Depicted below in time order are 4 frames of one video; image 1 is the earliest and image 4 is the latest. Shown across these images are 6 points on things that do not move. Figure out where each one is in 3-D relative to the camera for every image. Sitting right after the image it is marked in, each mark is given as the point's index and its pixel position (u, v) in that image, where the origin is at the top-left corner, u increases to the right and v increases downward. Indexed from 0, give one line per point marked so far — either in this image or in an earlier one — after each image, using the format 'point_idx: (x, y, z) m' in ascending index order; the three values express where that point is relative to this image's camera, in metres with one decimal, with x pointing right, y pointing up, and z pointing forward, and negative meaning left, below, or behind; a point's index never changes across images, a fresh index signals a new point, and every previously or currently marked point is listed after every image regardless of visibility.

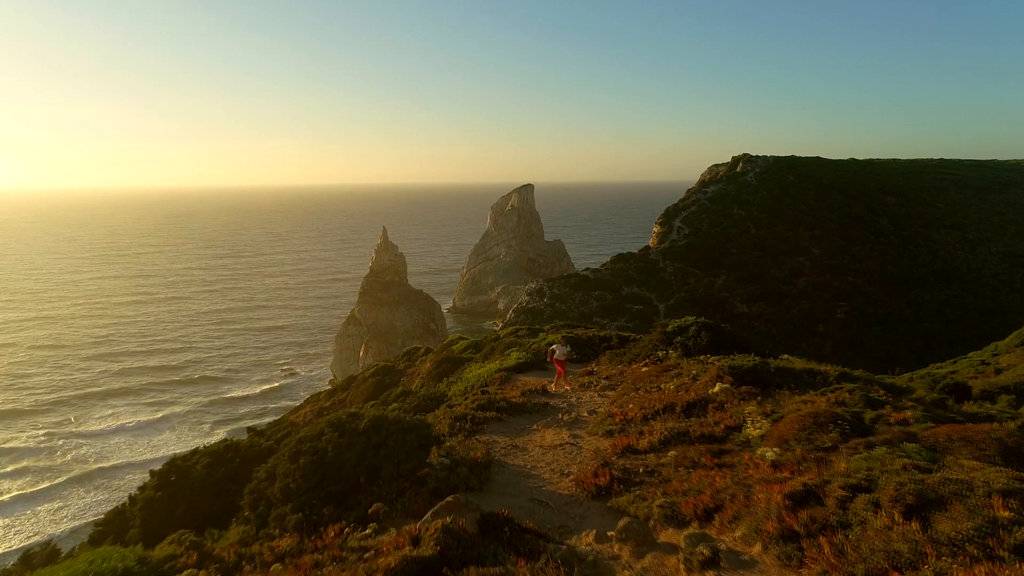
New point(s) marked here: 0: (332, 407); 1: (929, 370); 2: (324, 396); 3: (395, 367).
0: (-6.1, -4.1, +17.1) m
1: (+13.6, -2.8, +16.5) m
2: (-7.1, -4.1, +19.0) m
3: (-4.3, -2.9, +18.1) m
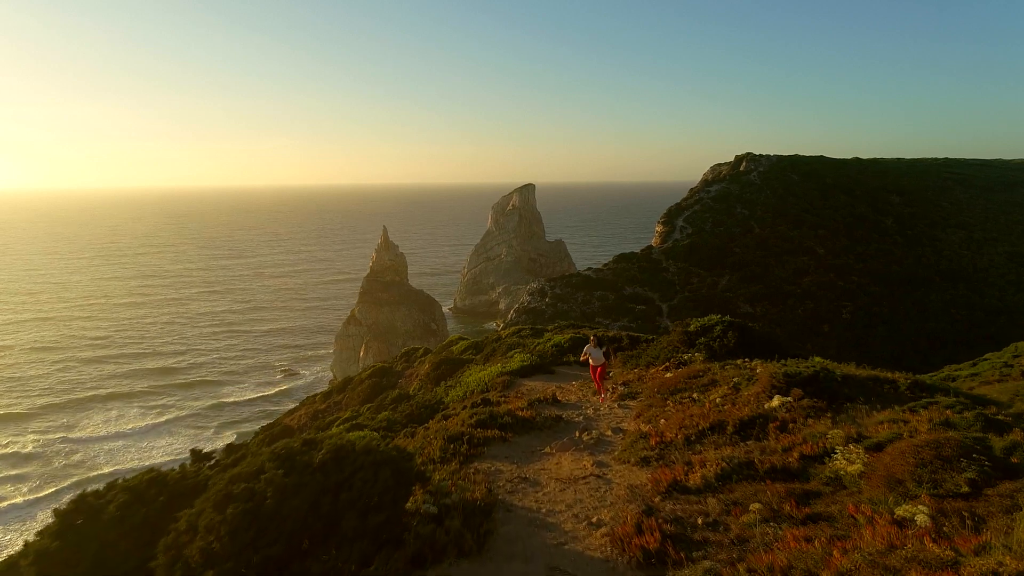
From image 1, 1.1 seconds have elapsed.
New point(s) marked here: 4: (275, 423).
0: (-6.1, -4.1, +16.5) m
1: (+13.7, -2.7, +15.8) m
2: (-7.1, -4.0, +18.5) m
3: (-4.2, -2.8, +17.6) m
4: (-8.3, -4.7, +17.5) m
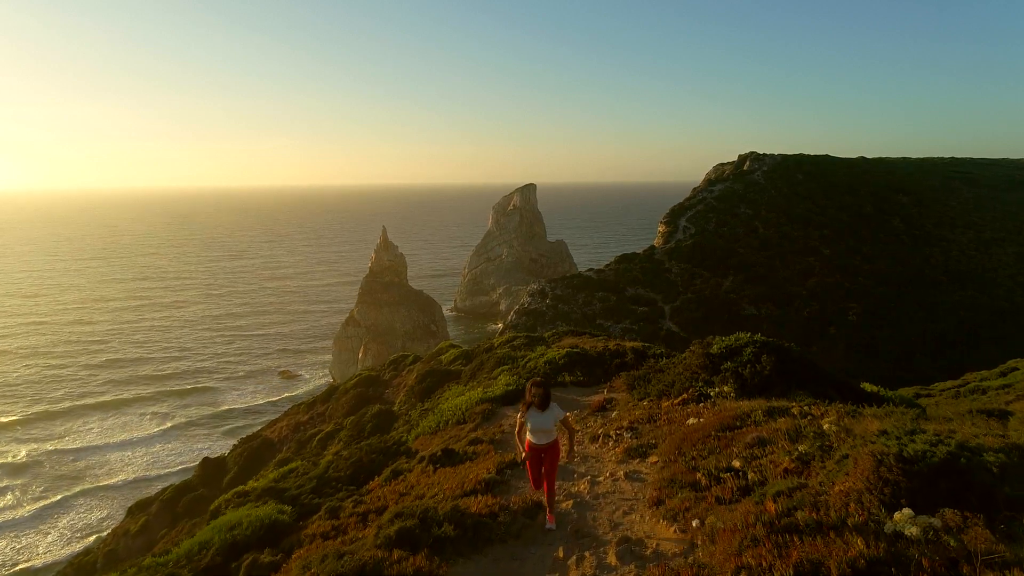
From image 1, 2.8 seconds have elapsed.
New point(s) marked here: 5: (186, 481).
0: (-6.2, -4.2, +15.5) m
1: (+13.5, -2.8, +14.7) m
2: (-7.2, -4.1, +17.4) m
3: (-4.4, -2.9, +16.5) m
4: (-8.4, -4.8, +16.5) m
5: (-10.5, -6.2, +16.2) m
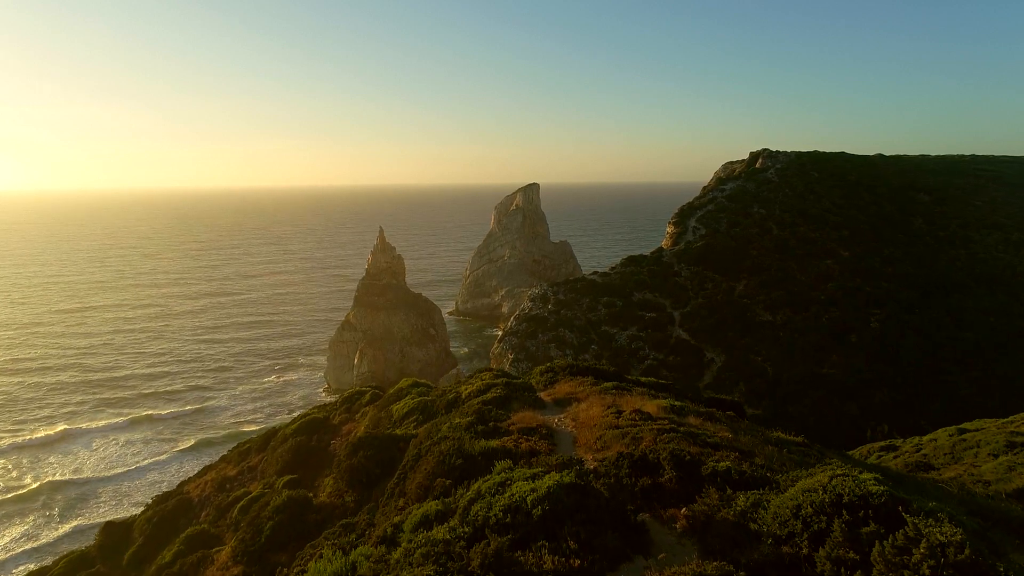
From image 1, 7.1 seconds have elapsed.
0: (-6.6, -4.7, +12.2) m
1: (+13.1, -3.3, +11.3) m
2: (-7.6, -4.6, +14.2) m
3: (-4.8, -3.4, +13.2) m
4: (-8.8, -5.3, +13.2) m
5: (-10.9, -6.7, +12.9) m
